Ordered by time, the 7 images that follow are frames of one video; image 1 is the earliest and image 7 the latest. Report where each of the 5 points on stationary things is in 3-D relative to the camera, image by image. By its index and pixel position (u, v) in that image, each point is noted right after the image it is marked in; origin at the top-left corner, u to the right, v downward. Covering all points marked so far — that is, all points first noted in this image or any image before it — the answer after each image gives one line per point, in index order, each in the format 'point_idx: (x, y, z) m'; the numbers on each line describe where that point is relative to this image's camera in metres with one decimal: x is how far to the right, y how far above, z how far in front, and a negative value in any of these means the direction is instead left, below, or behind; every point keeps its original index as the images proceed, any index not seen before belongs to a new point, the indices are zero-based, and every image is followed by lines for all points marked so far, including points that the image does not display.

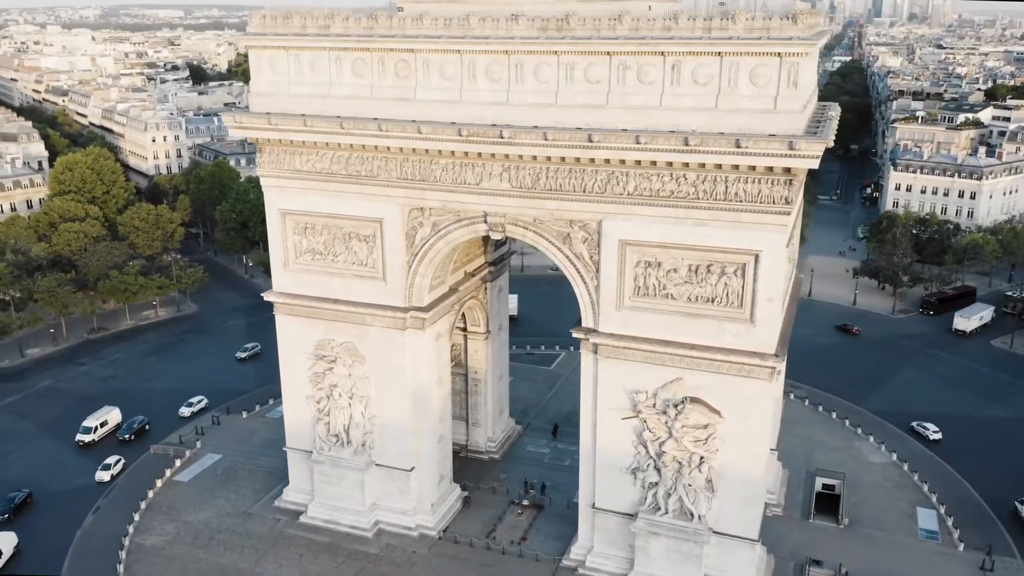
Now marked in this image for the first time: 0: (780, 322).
0: (+6.3, -0.8, +19.2) m
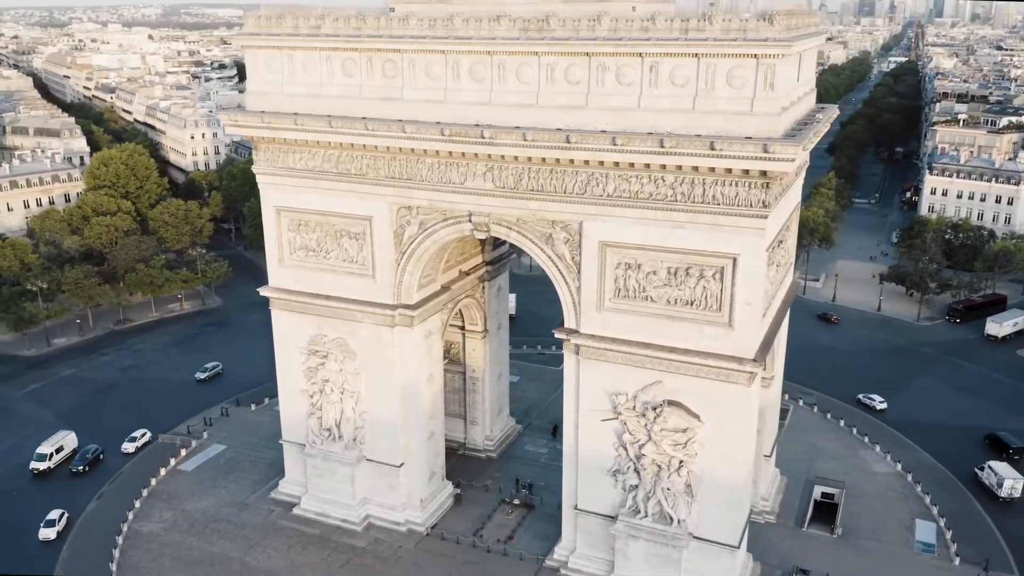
0: (+5.8, -0.9, +19.0) m
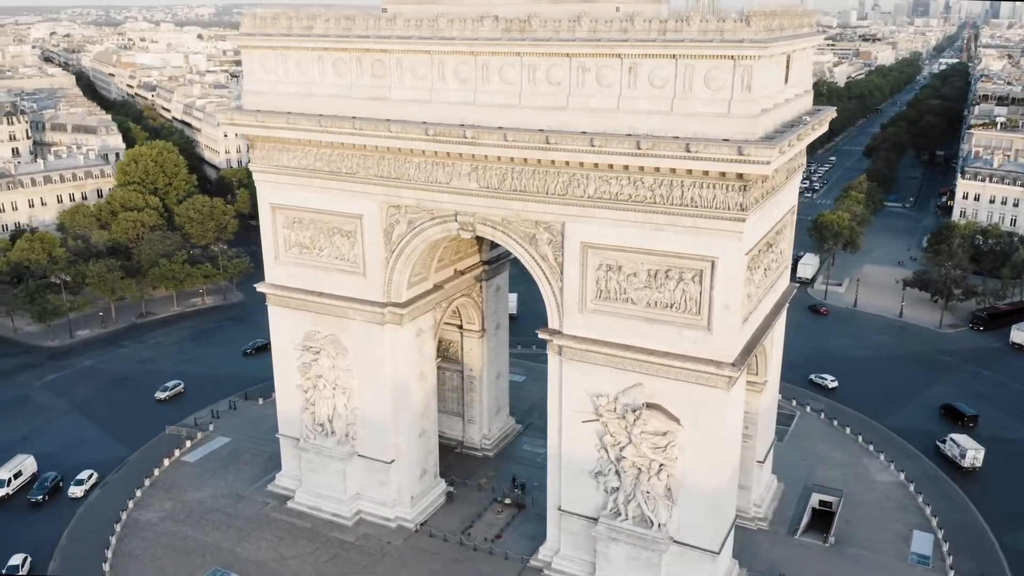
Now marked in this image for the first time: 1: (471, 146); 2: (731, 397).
0: (+5.2, -1.0, +18.8) m
1: (-1.0, +3.5, +19.9) m
2: (+5.2, -2.6, +19.3) m
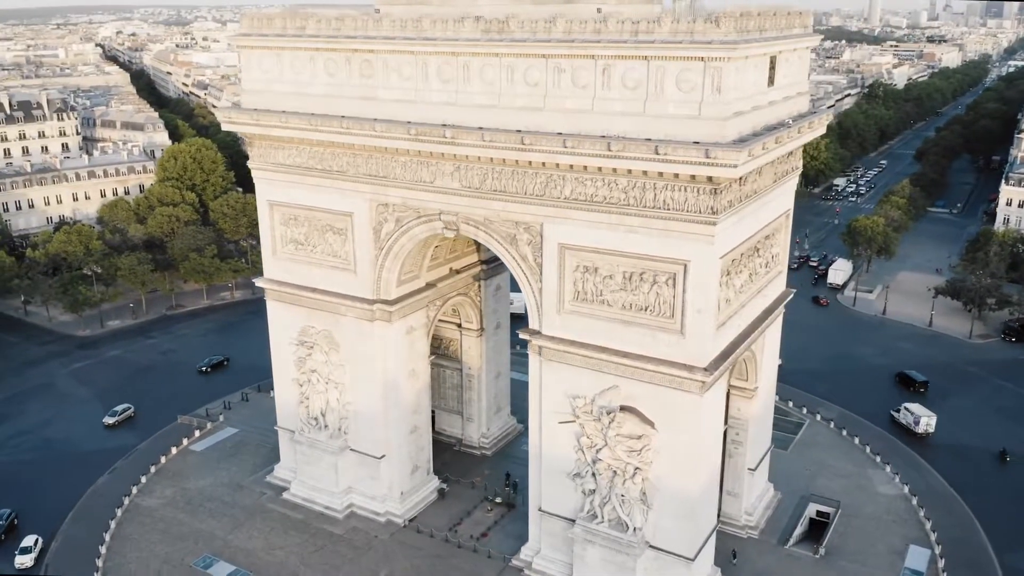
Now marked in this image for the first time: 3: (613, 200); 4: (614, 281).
0: (+4.6, -1.0, +18.6) m
1: (-1.5, +3.5, +20.1) m
2: (+4.5, -2.7, +19.1) m
3: (+2.3, +2.0, +18.7) m
4: (+2.4, +0.2, +19.4) m
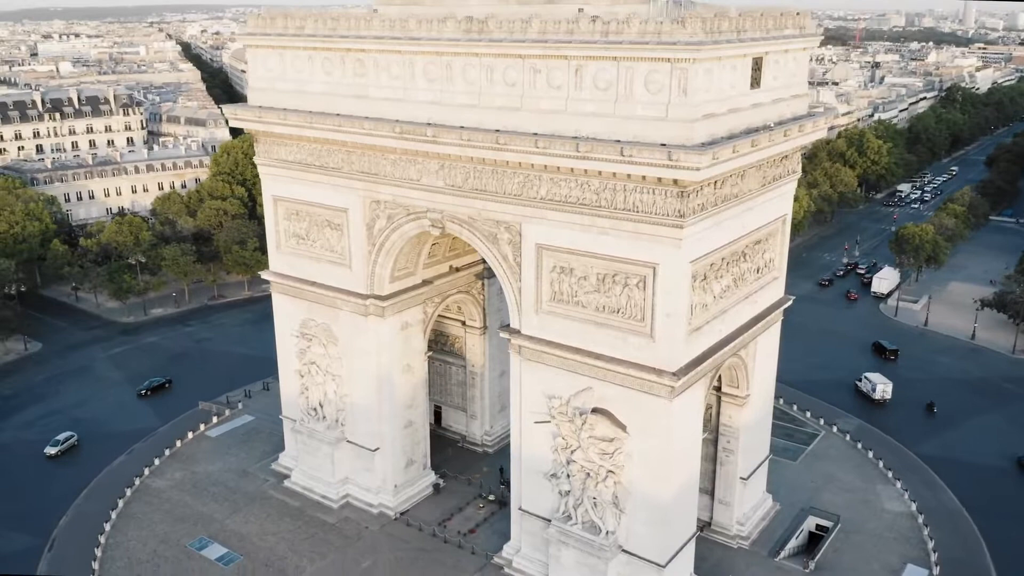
0: (+3.8, -1.1, +18.4) m
1: (-2.0, +3.6, +20.3) m
2: (+3.8, -2.8, +18.8) m
3: (+1.7, +2.0, +18.7) m
4: (+1.8, +0.1, +19.4) m
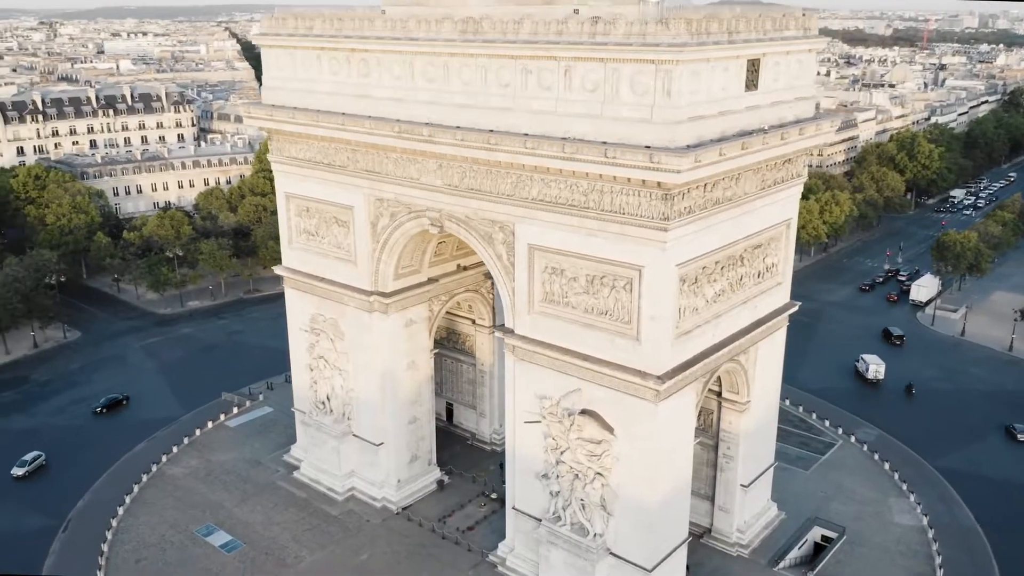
0: (+3.5, -1.2, +18.2) m
1: (-2.1, +3.6, +20.5) m
2: (+3.4, -2.8, +18.7) m
3: (+1.4, +2.0, +18.7) m
4: (+1.6, +0.1, +19.3) m
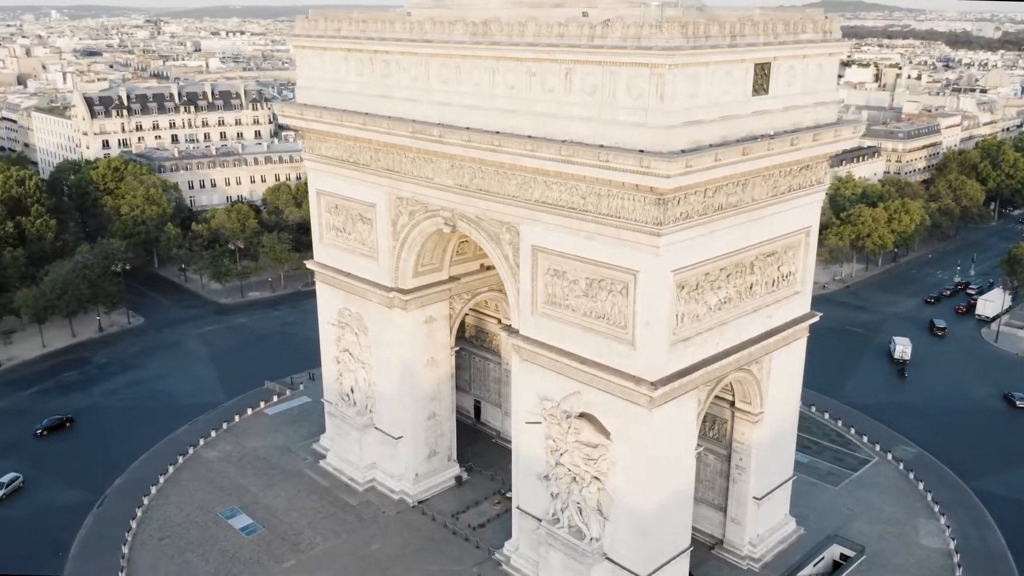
0: (+3.3, -1.3, +18.1) m
1: (-1.8, +3.7, +20.9) m
2: (+3.2, -2.9, +18.5) m
3: (+1.4, +1.9, +18.7) m
4: (+1.6, 0.0, +19.3) m
